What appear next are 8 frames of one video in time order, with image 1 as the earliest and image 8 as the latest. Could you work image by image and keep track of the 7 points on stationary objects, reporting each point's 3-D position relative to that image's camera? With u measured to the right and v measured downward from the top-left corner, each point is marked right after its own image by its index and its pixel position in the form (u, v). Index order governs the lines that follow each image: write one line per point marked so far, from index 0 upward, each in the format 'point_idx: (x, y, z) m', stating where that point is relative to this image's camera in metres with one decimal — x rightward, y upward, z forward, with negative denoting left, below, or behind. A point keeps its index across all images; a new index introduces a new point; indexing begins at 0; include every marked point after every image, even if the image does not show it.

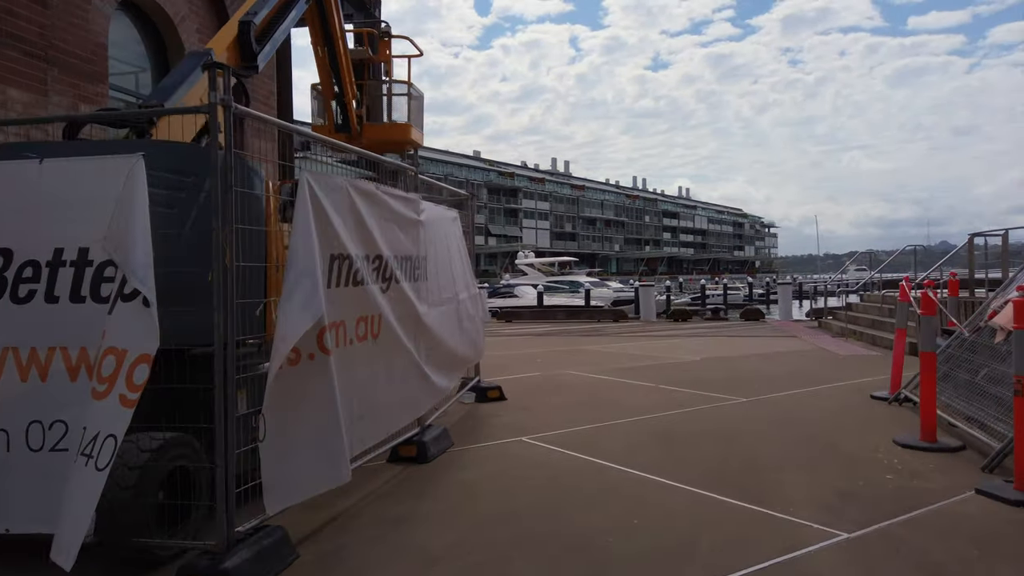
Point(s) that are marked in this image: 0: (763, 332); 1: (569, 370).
0: (+5.3, -0.9, +15.8) m
1: (+0.7, -1.1, +9.6) m
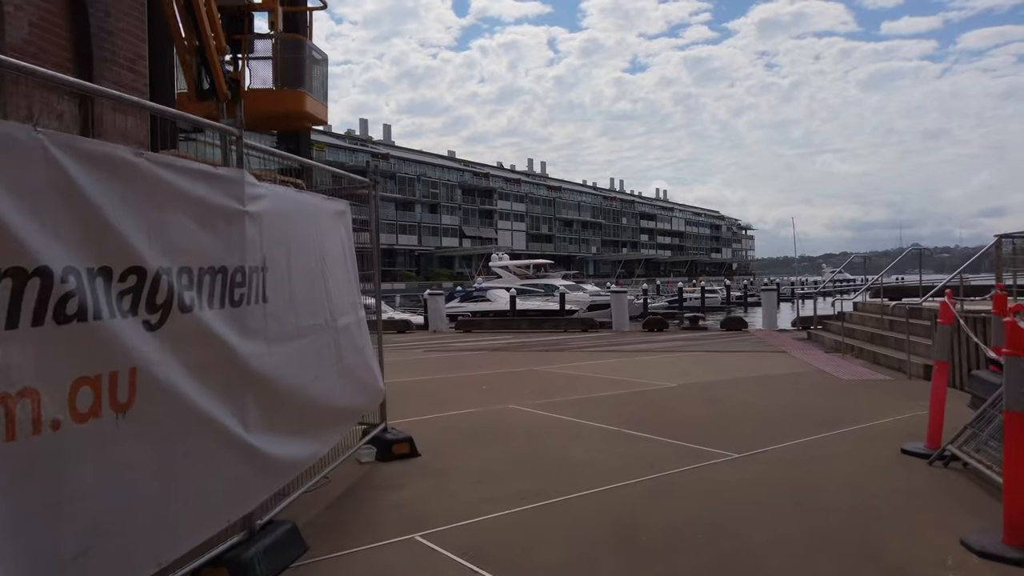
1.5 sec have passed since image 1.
0: (+4.4, -1.1, +14.1) m
1: (0.0, -1.2, +7.8) m
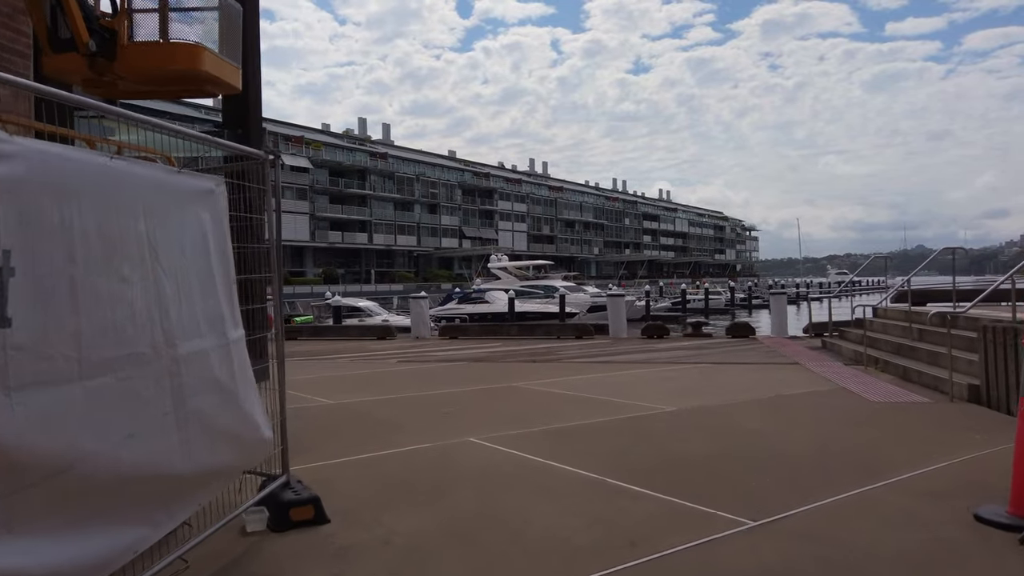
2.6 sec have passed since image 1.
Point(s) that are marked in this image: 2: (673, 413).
0: (+4.1, -1.1, +12.7) m
1: (-0.3, -1.3, +6.4) m
2: (+1.6, -1.2, +7.3) m
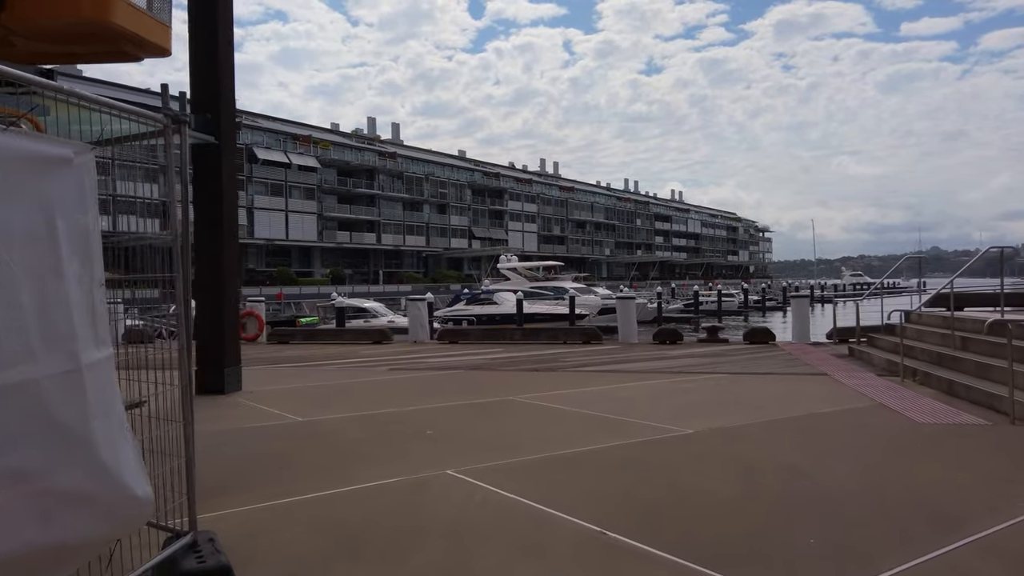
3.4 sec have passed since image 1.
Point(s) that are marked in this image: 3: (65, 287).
0: (+4.1, -1.2, +11.7) m
1: (-0.4, -1.3, +5.4) m
2: (+1.5, -1.3, +6.3) m
3: (-1.5, 0.0, +2.5) m
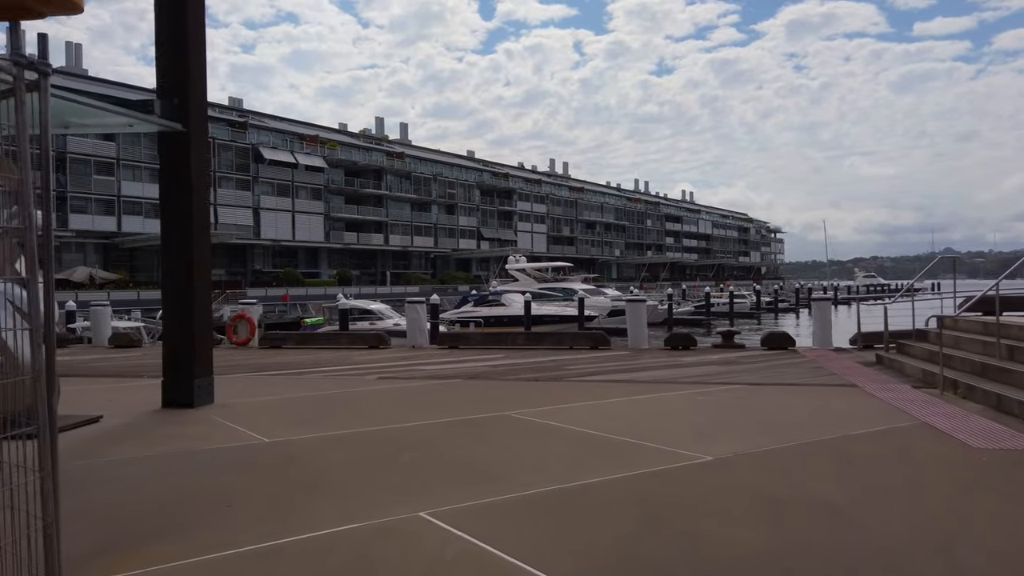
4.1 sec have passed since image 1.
0: (+4.2, -1.2, +10.8) m
1: (-0.4, -1.3, +4.6) m
2: (+1.4, -1.3, +5.4) m
3: (-1.6, 0.0, +1.7) m
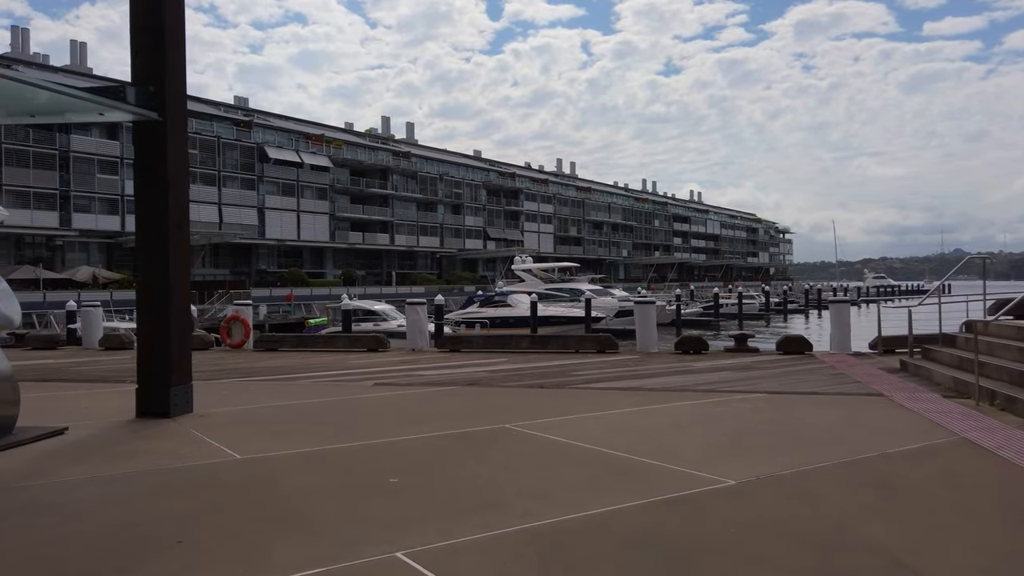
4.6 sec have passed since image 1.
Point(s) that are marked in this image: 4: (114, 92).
0: (+4.2, -1.3, +10.1) m
1: (-0.5, -1.3, +4.0) m
2: (+1.4, -1.3, +4.8) m
3: (-1.7, 0.0, +1.1) m
4: (-3.8, +1.9, +7.2) m
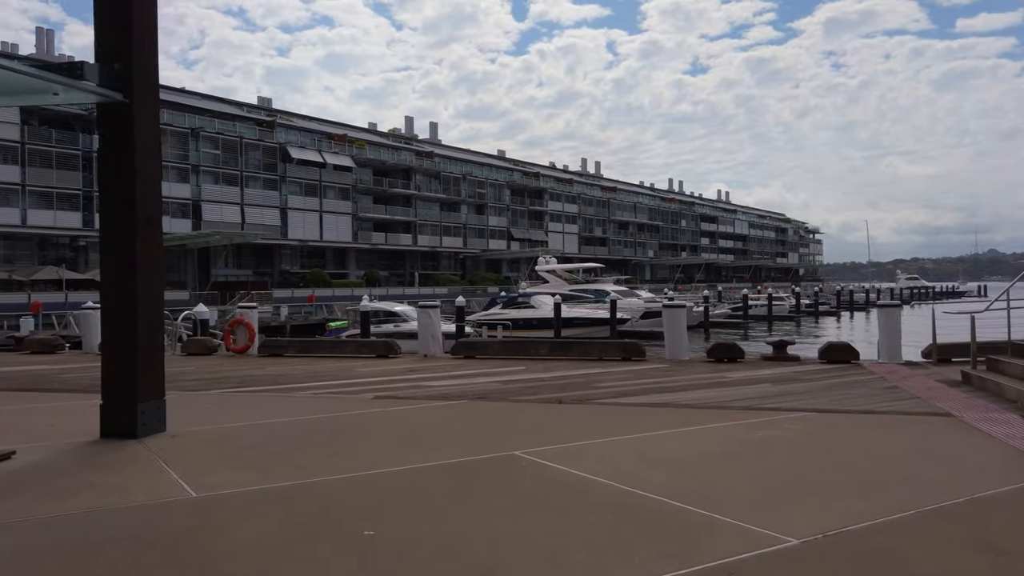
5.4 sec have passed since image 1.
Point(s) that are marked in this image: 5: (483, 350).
0: (+4.4, -1.3, +9.0) m
1: (-0.5, -1.4, +3.0) m
2: (+1.4, -1.3, +3.8) m
3: (-1.8, -0.1, +0.2) m
4: (-3.7, +1.8, +6.3) m
5: (-0.5, -1.2, +14.2) m
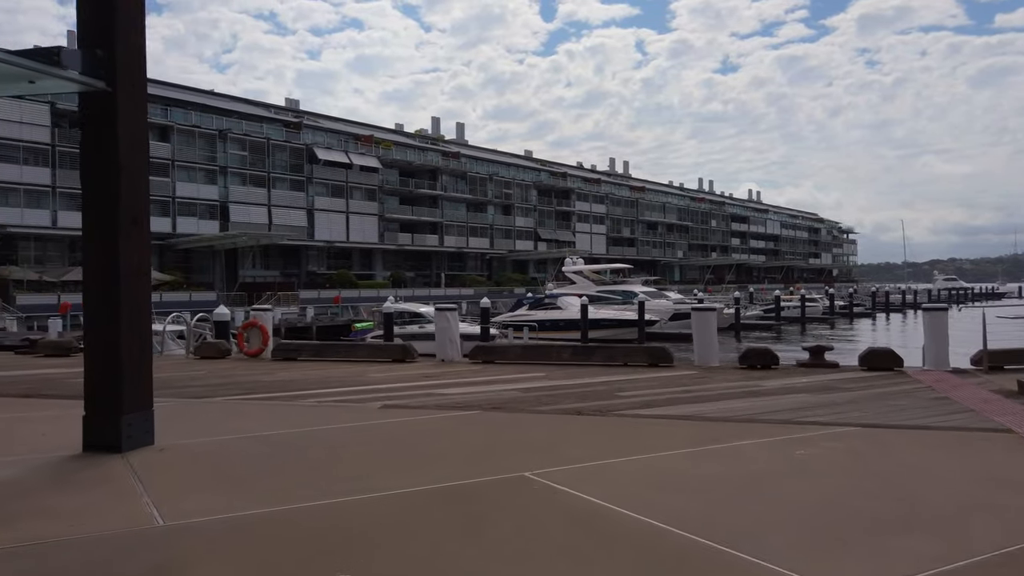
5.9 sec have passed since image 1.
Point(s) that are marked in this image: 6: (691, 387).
0: (+4.6, -1.3, +8.3) m
1: (-0.5, -1.4, +2.4) m
2: (+1.4, -1.4, +3.1) m
3: (-1.9, -0.1, -0.3) m
4: (-3.6, +1.8, +5.9) m
5: (-0.1, -1.2, +13.6) m
6: (+2.4, -1.3, +9.9) m
